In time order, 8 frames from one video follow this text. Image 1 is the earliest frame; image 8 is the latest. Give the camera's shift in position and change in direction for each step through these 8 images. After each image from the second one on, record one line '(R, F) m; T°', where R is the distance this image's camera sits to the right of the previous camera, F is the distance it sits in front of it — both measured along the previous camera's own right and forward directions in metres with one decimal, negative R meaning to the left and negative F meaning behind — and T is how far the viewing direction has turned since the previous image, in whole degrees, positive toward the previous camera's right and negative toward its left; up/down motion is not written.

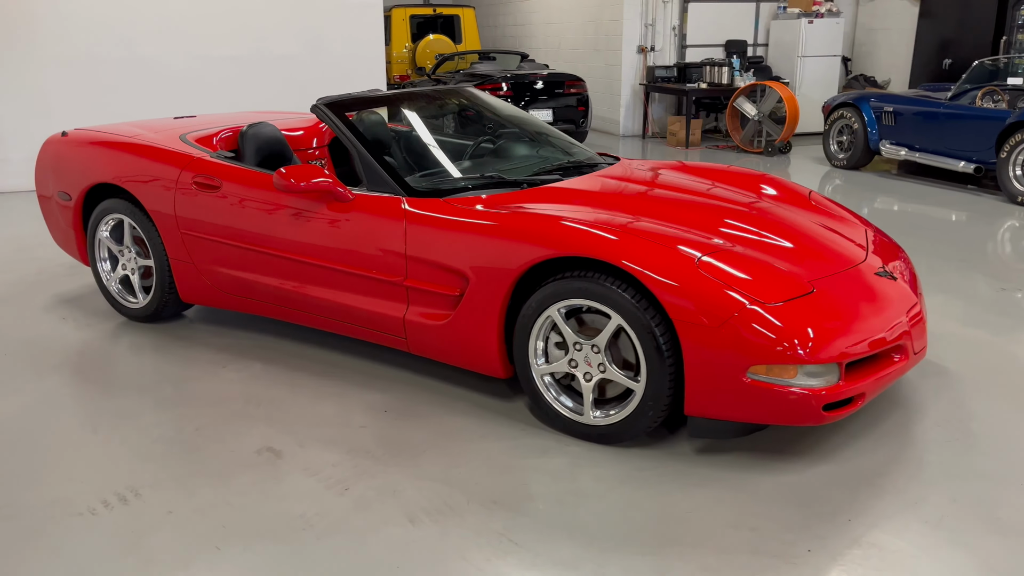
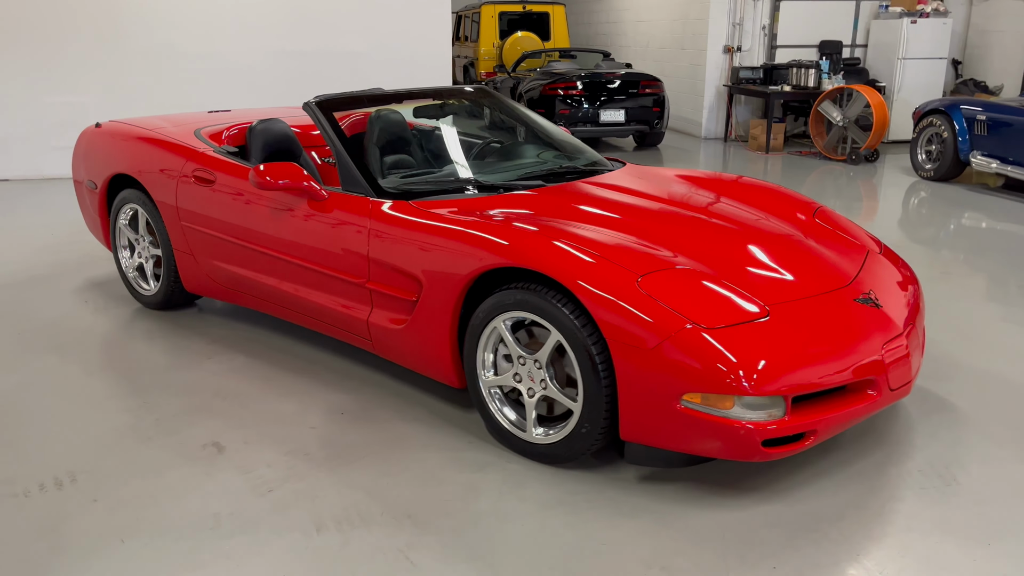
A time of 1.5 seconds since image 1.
(+0.4, +0.1) m; -7°
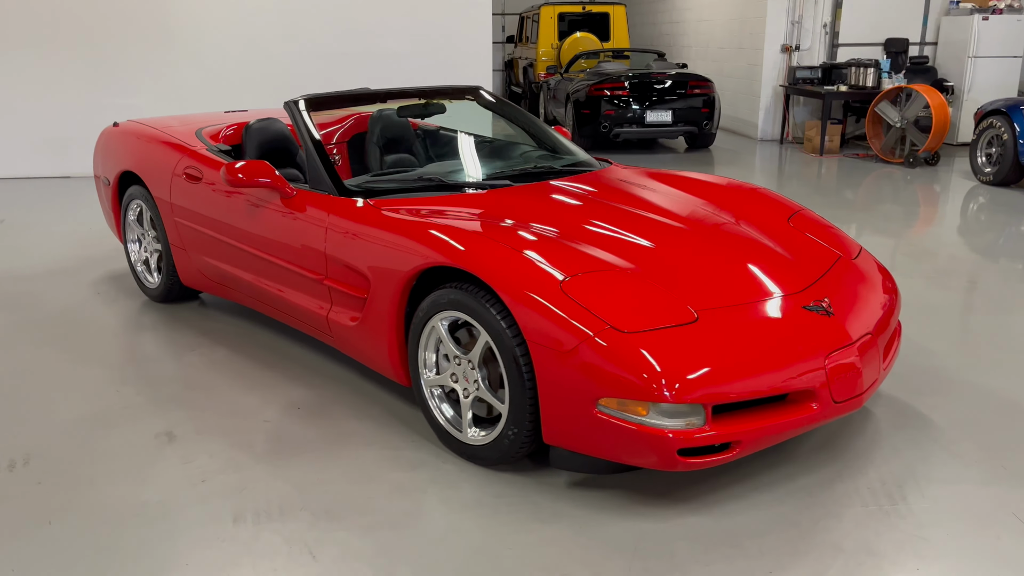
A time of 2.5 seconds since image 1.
(+0.4, 0.0) m; -6°
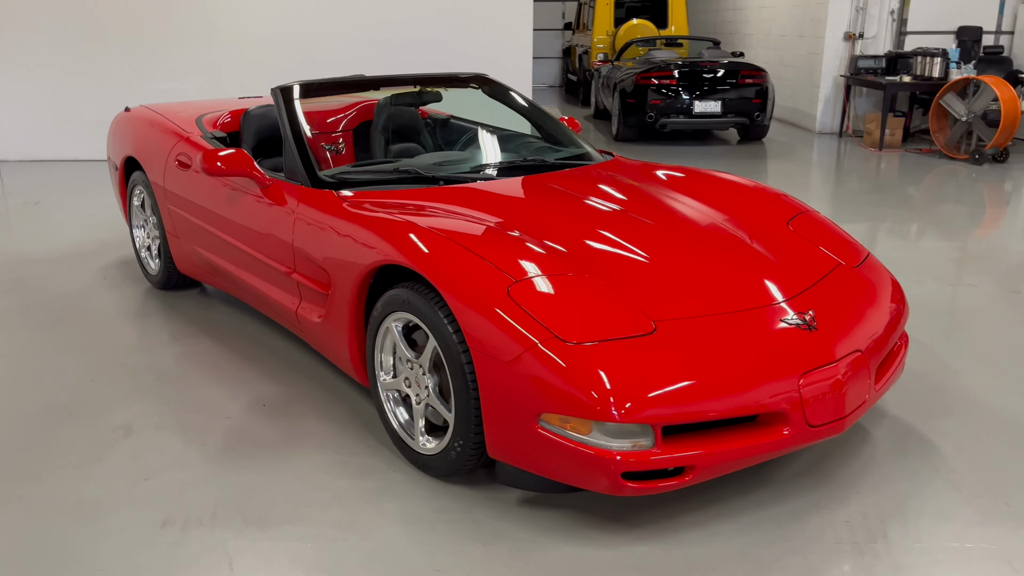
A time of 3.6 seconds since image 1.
(+0.3, +0.1) m; -5°
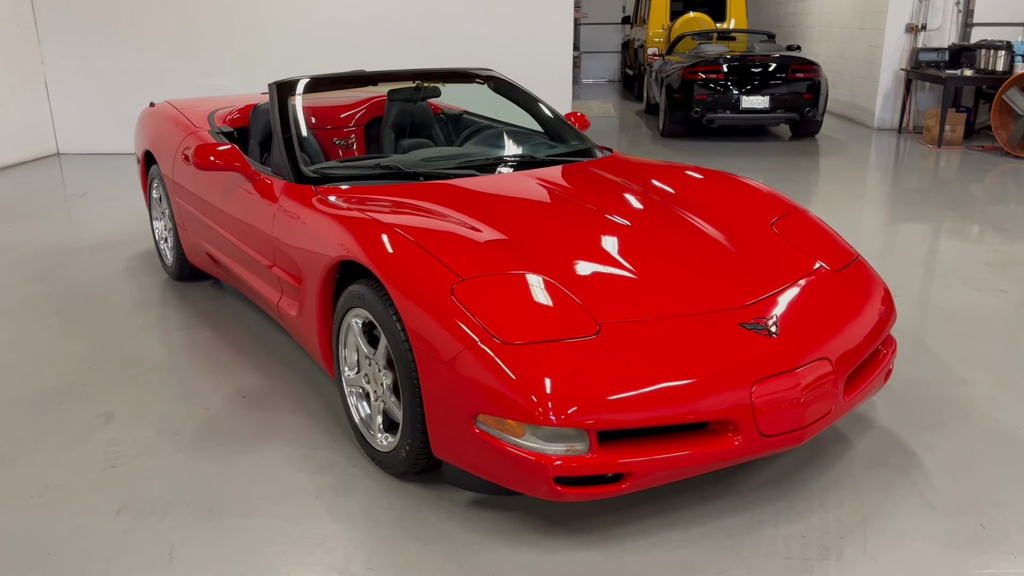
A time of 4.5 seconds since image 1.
(+0.3, 0.0) m; -5°
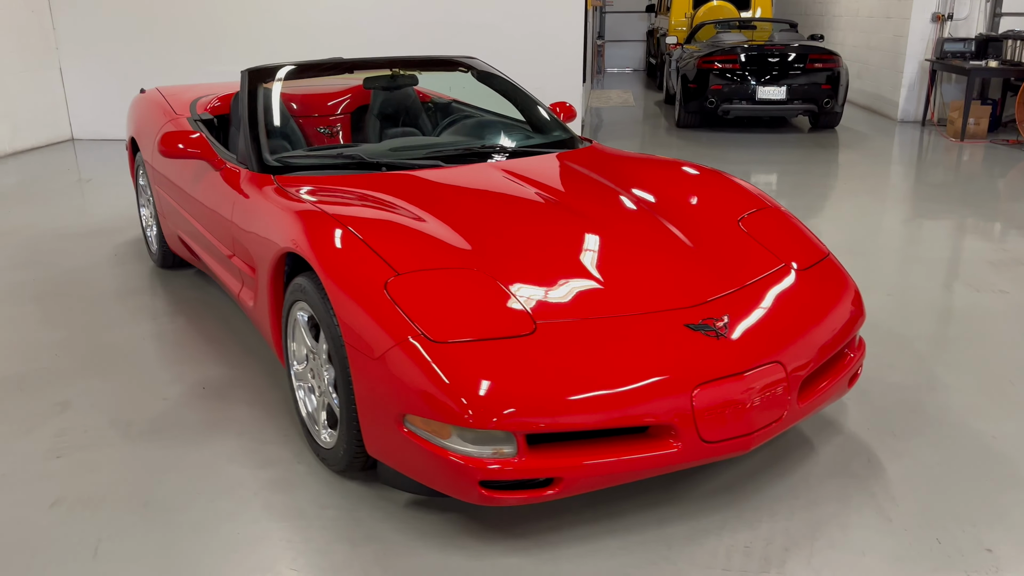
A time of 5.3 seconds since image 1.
(+0.2, +0.1) m; -2°
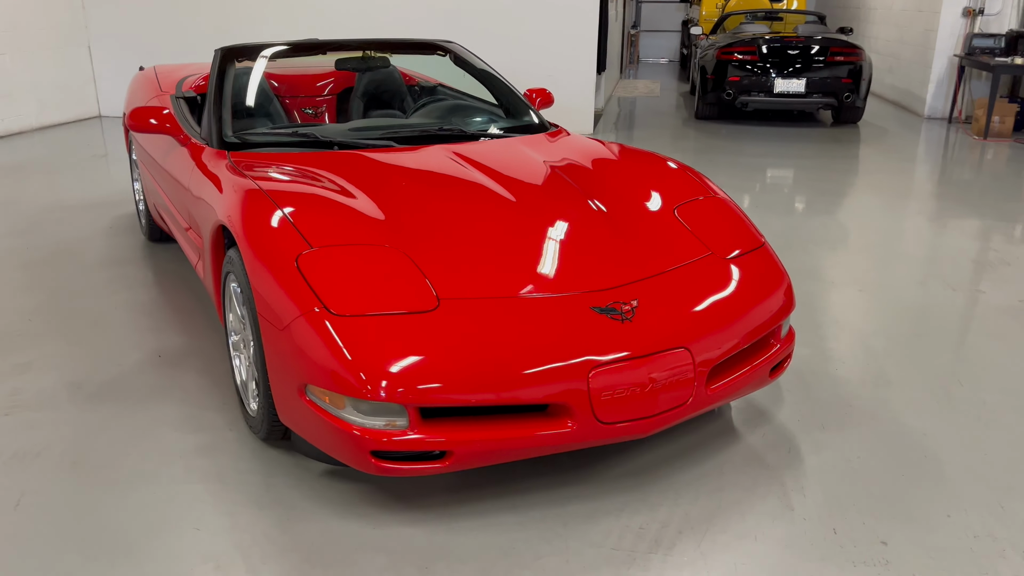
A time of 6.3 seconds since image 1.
(+0.3, 0.0) m; -3°
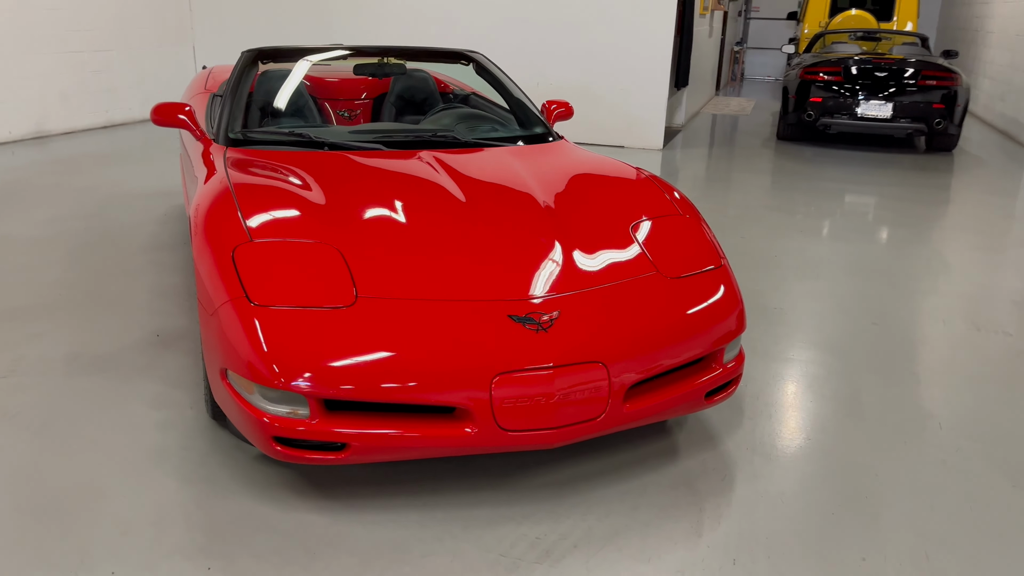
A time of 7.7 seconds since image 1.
(+0.4, 0.0) m; -7°
